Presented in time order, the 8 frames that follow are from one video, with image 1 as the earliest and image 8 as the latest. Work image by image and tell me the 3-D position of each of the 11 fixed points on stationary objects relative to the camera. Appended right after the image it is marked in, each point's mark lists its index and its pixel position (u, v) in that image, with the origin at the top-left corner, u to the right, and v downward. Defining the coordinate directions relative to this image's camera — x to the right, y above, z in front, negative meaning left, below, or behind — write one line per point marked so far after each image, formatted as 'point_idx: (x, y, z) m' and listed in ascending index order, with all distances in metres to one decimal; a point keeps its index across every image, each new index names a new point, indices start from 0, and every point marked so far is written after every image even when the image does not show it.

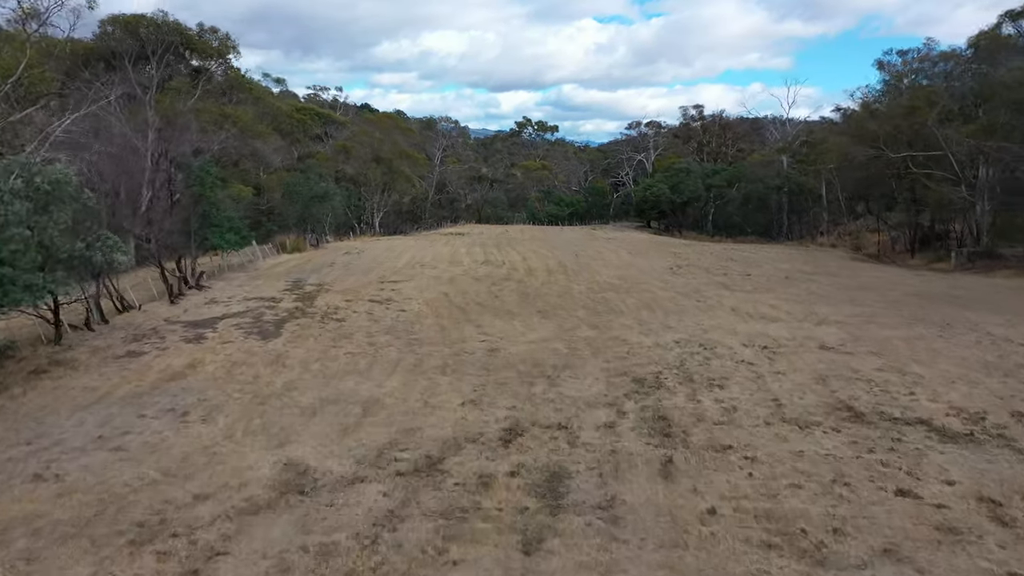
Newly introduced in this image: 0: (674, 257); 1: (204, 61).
0: (+3.9, +0.8, +19.9) m
1: (-6.8, +5.0, +18.1) m
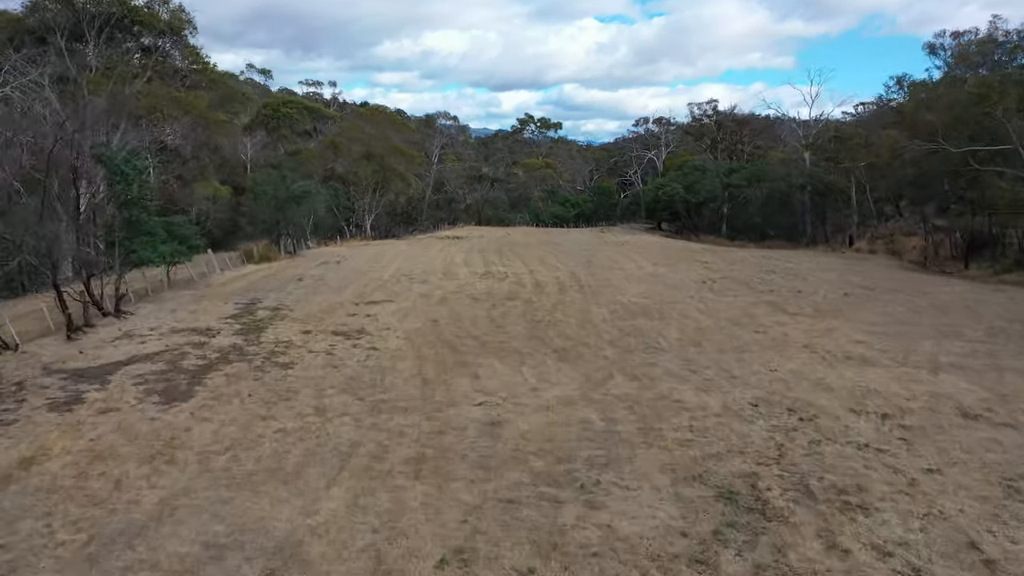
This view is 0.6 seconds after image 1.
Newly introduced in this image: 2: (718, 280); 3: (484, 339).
0: (+4.0, +0.4, +17.3) m
1: (-6.7, +4.7, +15.5) m
2: (+3.7, +0.1, +14.9) m
3: (-0.3, -0.5, +8.8) m
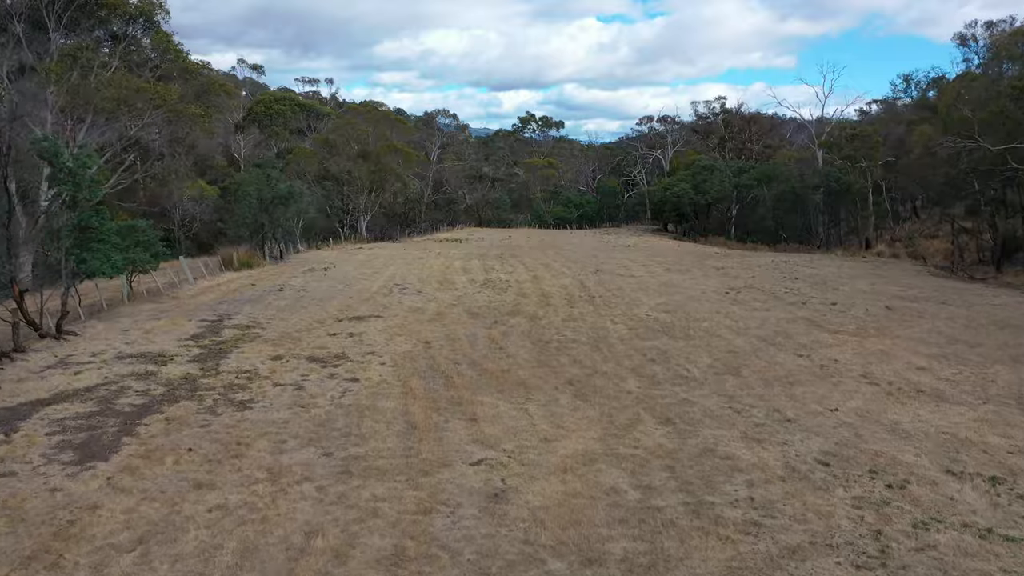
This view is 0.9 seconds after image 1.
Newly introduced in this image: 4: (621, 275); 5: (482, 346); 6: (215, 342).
0: (+4.0, +0.3, +16.0) m
1: (-6.7, +4.5, +14.2) m
2: (+3.8, 0.0, +13.6) m
3: (-0.3, -0.7, +7.5) m
4: (+2.1, +0.2, +15.2) m
5: (-0.3, -0.6, +8.5) m
6: (-3.0, -0.6, +8.2) m
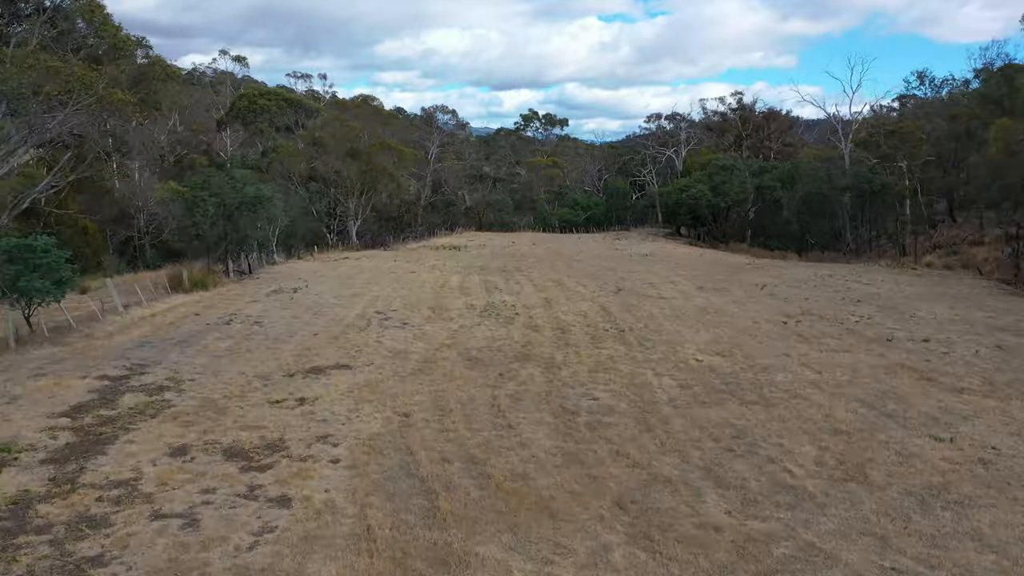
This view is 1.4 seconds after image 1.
0: (+4.1, -0.1, +13.5) m
1: (-6.6, +4.2, +11.7) m
2: (+3.9, -0.4, +11.1) m
3: (-0.2, -1.1, +5.0) m
4: (+2.2, -0.2, +12.7) m
5: (-0.2, -1.0, +6.0) m
6: (-2.9, -0.9, +5.7) m
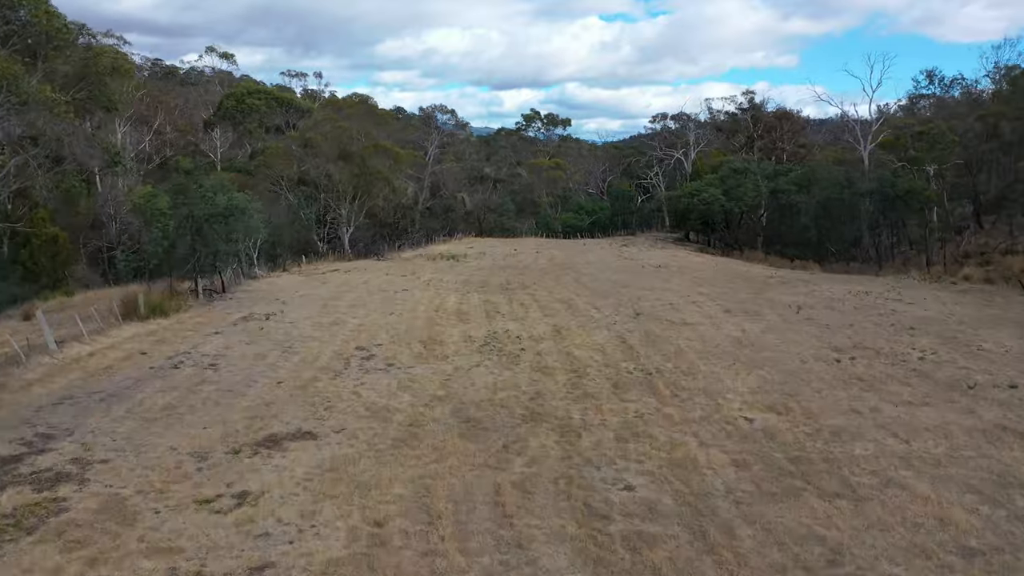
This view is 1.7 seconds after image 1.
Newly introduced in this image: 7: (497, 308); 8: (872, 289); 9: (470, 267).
0: (+4.2, -0.5, +11.9) m
1: (-6.5, +3.8, +10.1) m
2: (+3.9, -0.8, +9.5) m
3: (-0.1, -1.5, +3.4) m
4: (+2.2, -0.5, +11.1) m
5: (-0.1, -1.3, +4.4) m
6: (-2.8, -1.3, +4.1) m
7: (-0.2, -0.3, +12.5) m
8: (+7.2, 0.0, +16.3) m
9: (-1.0, +0.5, +19.7) m
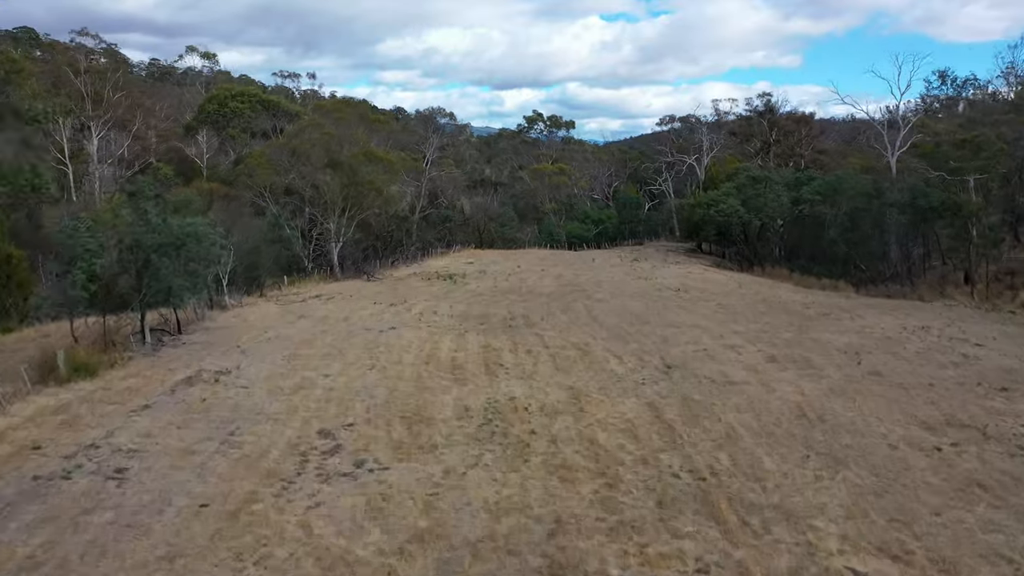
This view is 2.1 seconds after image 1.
0: (+4.3, -1.0, +9.8) m
1: (-6.4, +3.2, +8.1) m
2: (+4.0, -1.3, +7.5) m
3: (0.0, -2.0, +1.4) m
4: (+2.3, -1.1, +9.1) m
5: (-0.1, -1.9, +2.3) m
6: (-2.8, -1.9, +2.1) m
7: (-0.2, -0.9, +10.5) m
8: (+7.3, -0.6, +14.3) m
9: (-1.0, -0.1, +17.7) m
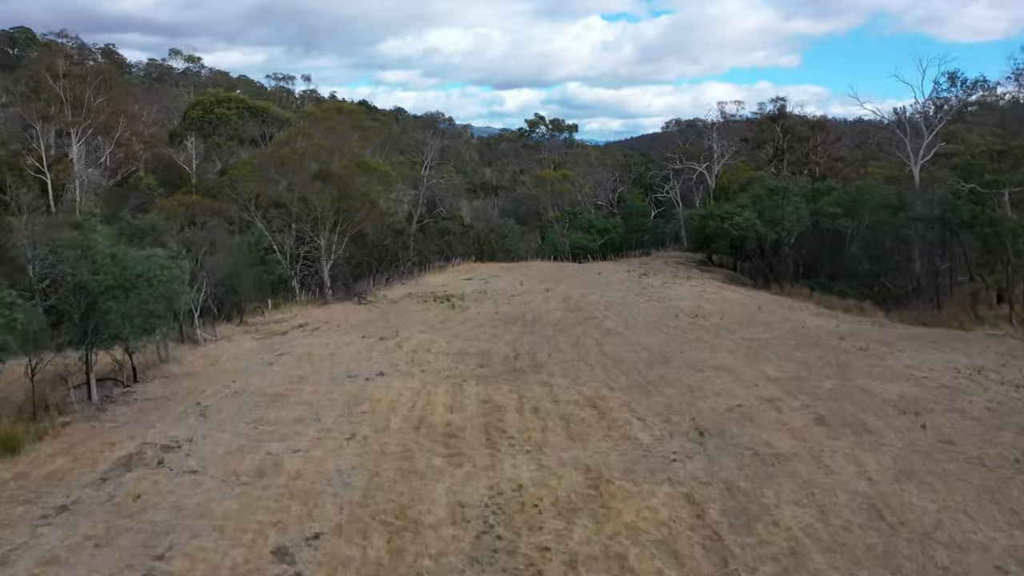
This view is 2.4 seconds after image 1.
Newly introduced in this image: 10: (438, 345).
0: (+4.3, -1.6, +8.3) m
1: (-6.4, +2.7, +6.6) m
2: (+4.1, -1.9, +5.9) m
3: (0.0, -2.6, -0.1) m
4: (+2.3, -1.6, +7.6) m
5: (0.0, -2.5, +0.8) m
6: (-2.7, -2.4, +0.6) m
7: (-0.1, -1.4, +8.9) m
8: (+7.3, -1.2, +12.7) m
9: (-0.9, -0.6, +16.2) m
10: (-1.2, -0.9, +13.5) m
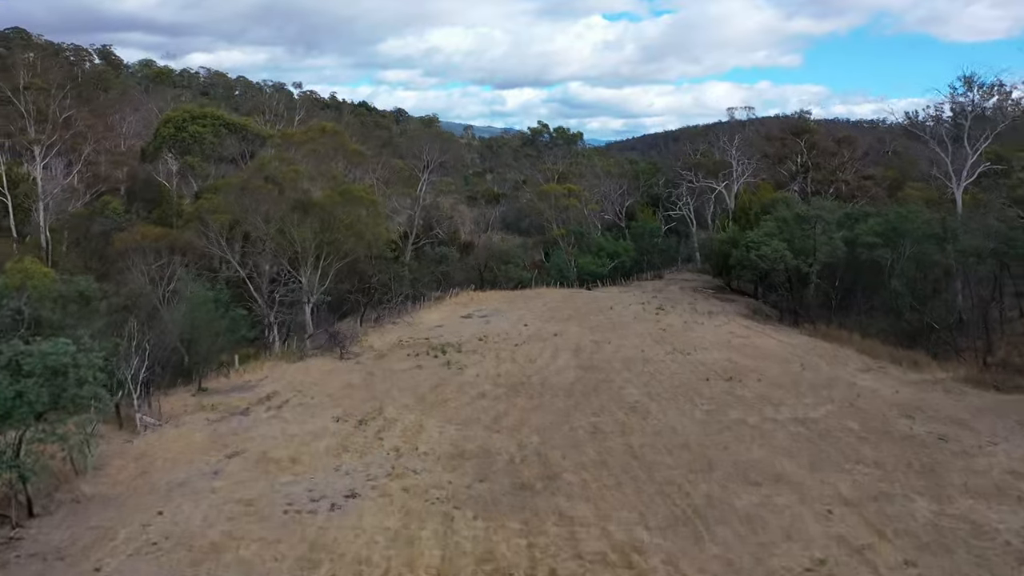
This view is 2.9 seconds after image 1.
0: (+4.4, -2.7, +5.9) m
1: (-6.3, +1.6, +4.2) m
2: (+4.1, -3.0, +3.5) m
3: (+0.1, -3.7, -2.5) m
4: (+2.4, -2.7, +5.2) m
5: (0.0, -3.5, -1.6) m
6: (-2.7, -3.5, -1.8) m
7: (0.0, -2.5, +6.5) m
8: (+7.4, -2.2, +10.3) m
9: (-0.8, -1.7, +13.8) m
10: (-1.2, -2.0, +11.1) m
